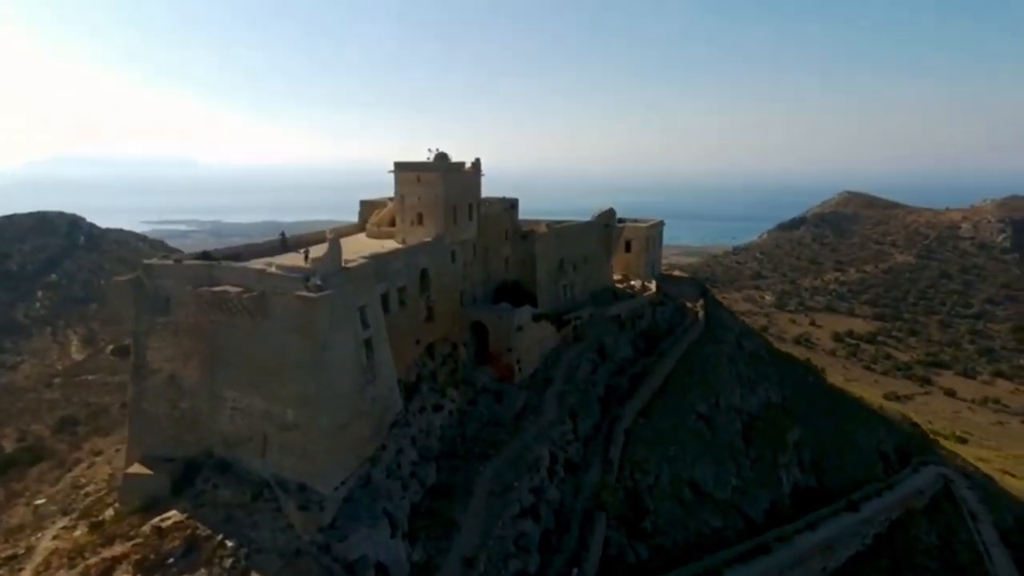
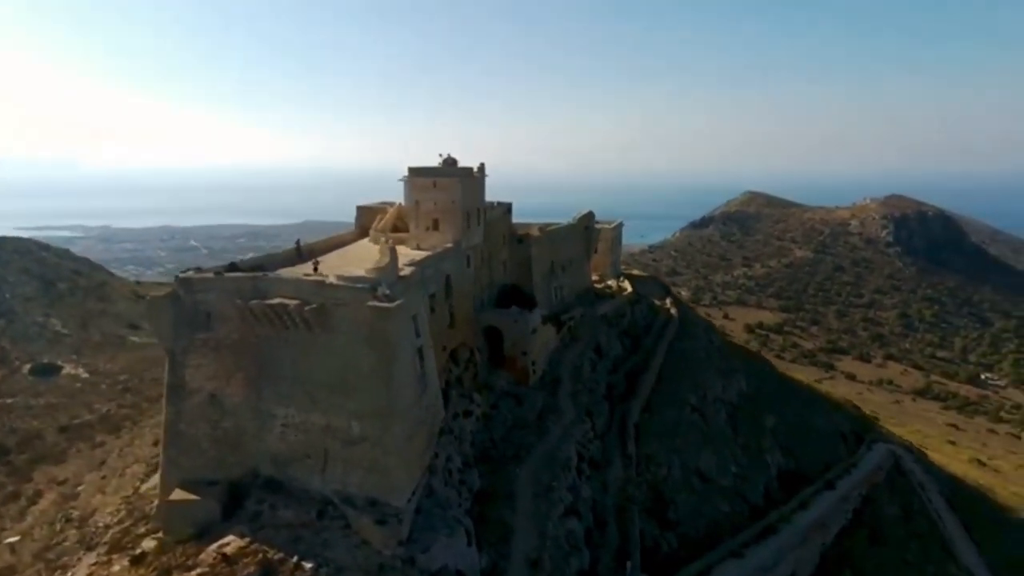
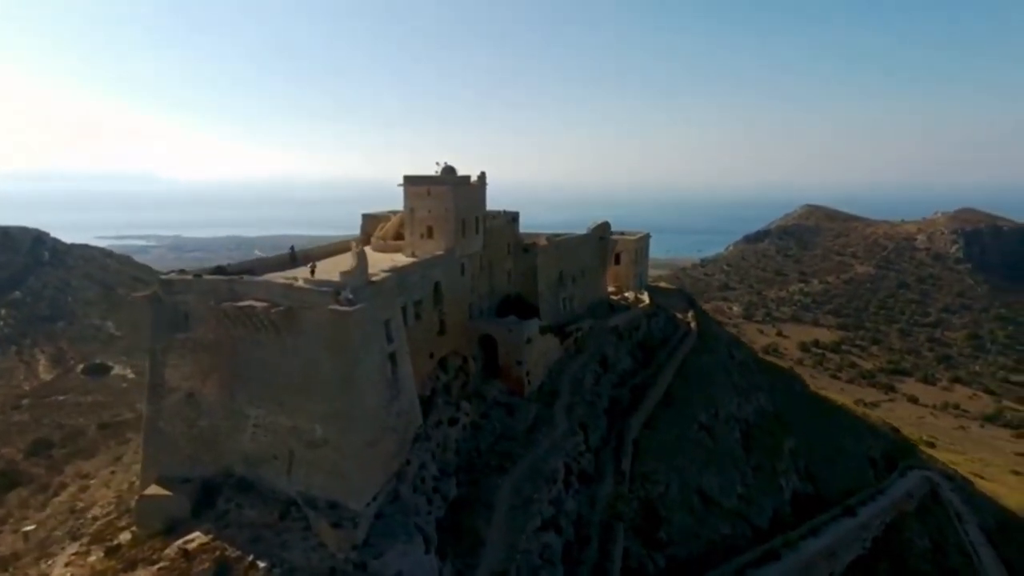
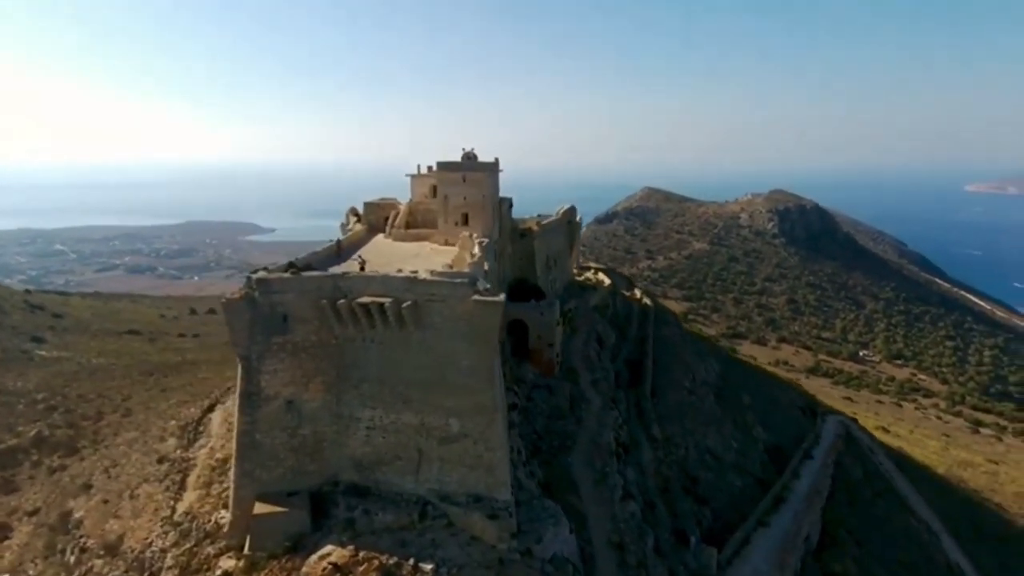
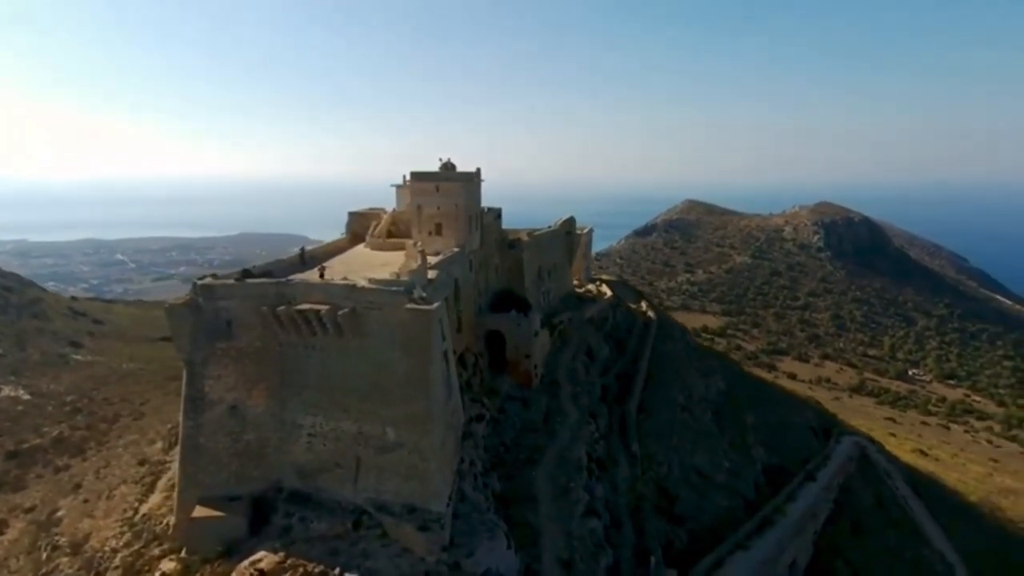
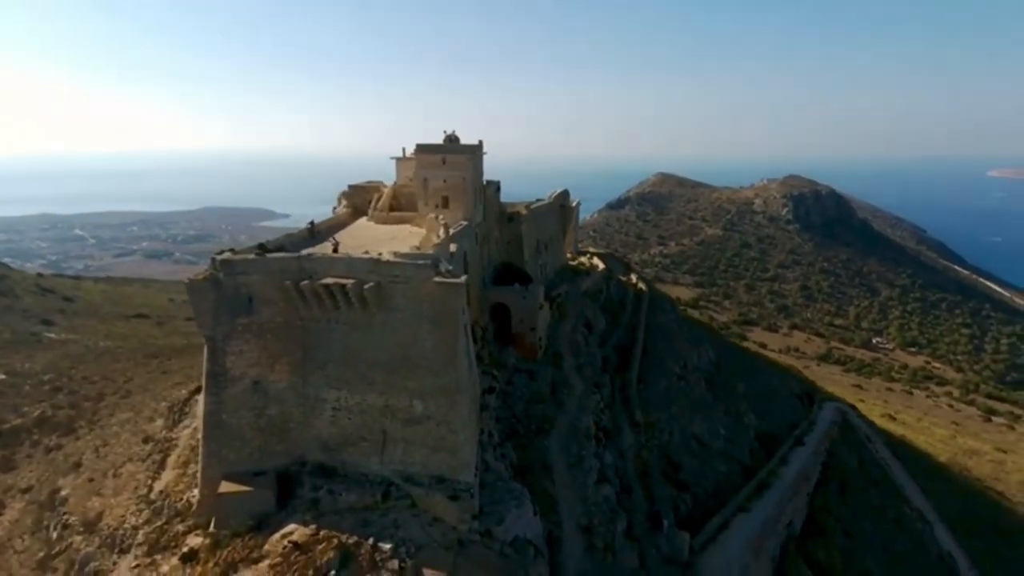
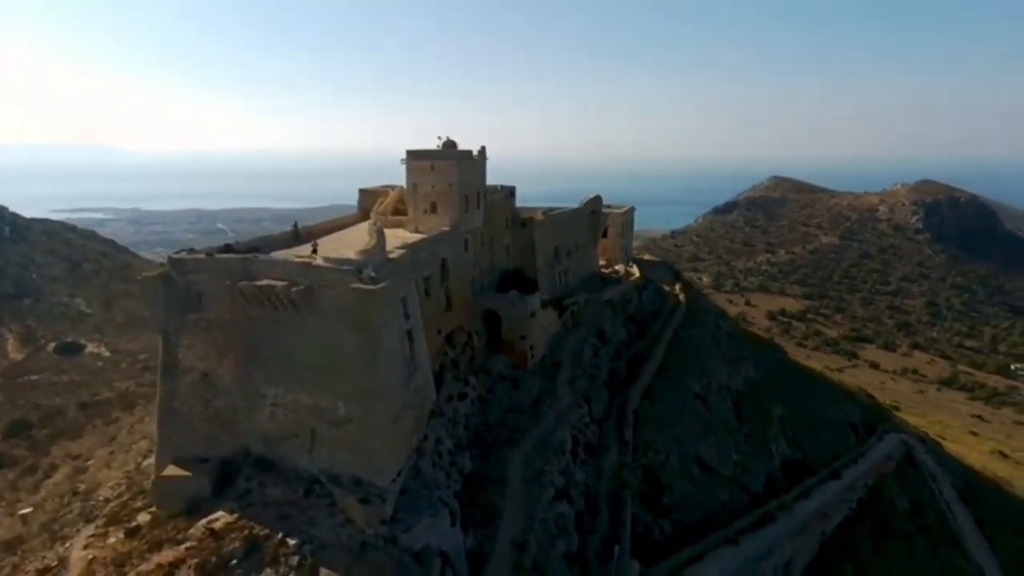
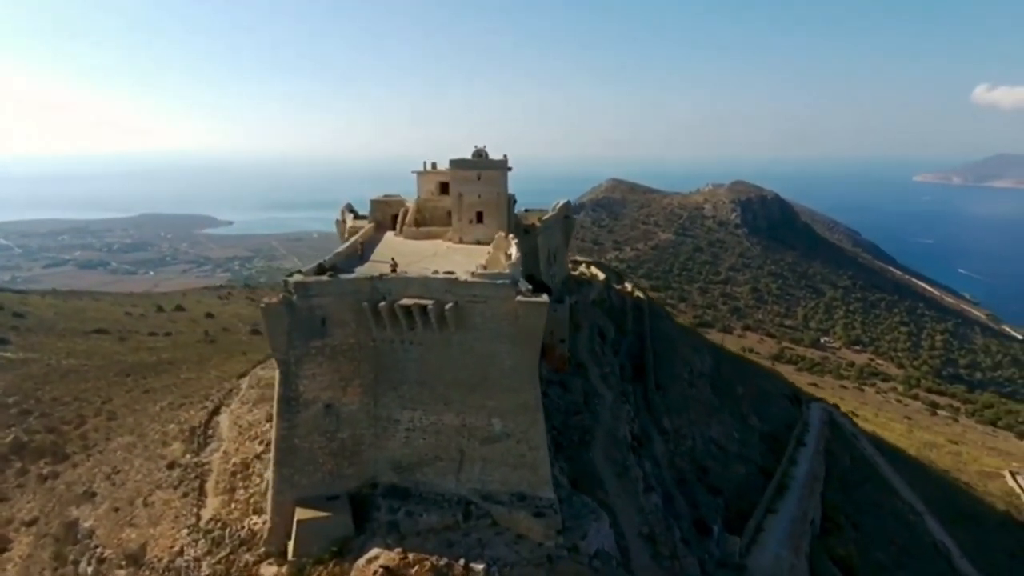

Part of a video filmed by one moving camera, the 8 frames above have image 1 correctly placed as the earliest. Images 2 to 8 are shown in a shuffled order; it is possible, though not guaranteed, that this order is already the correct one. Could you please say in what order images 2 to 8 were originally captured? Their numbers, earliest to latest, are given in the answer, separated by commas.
3, 7, 2, 5, 6, 4, 8
